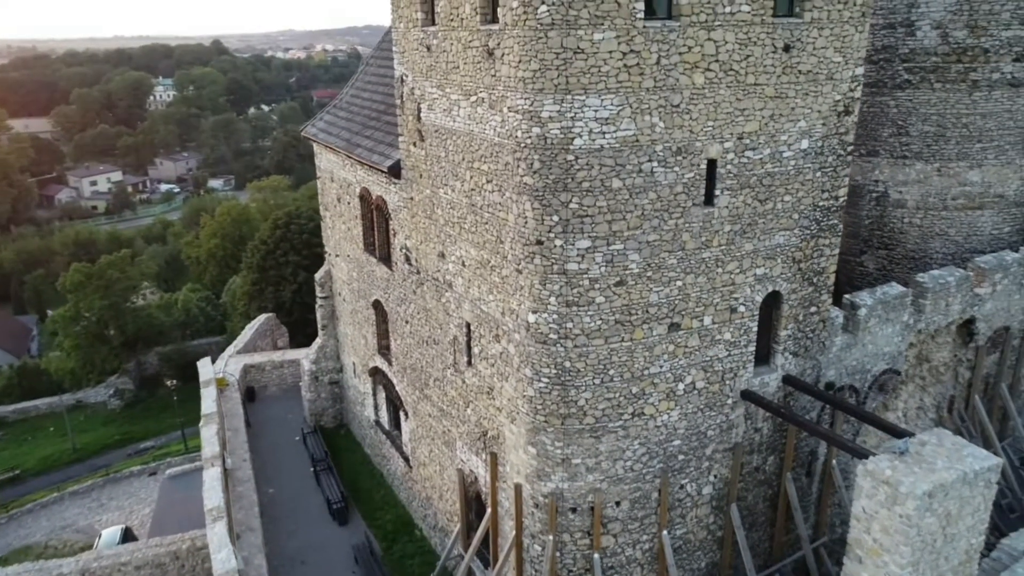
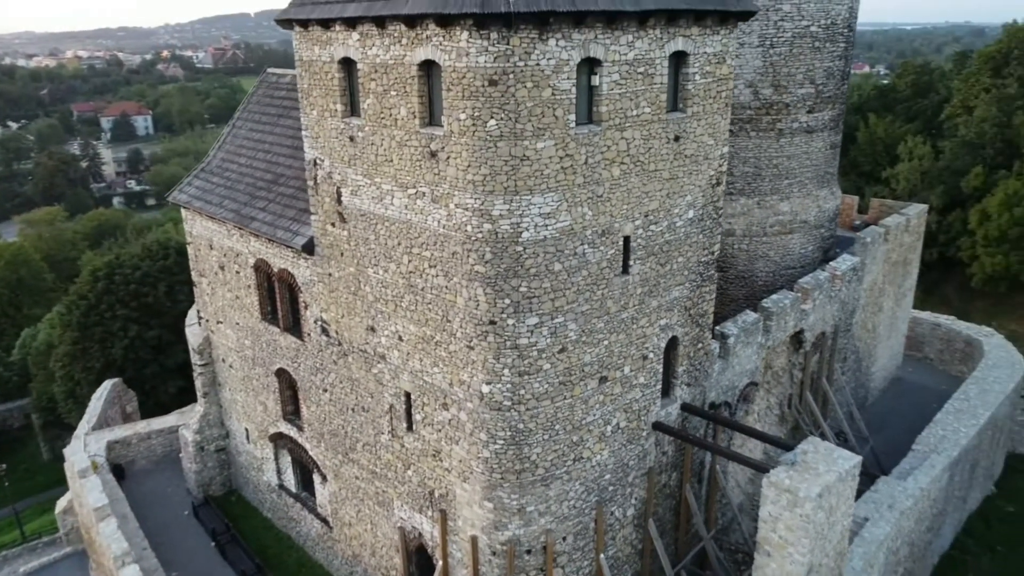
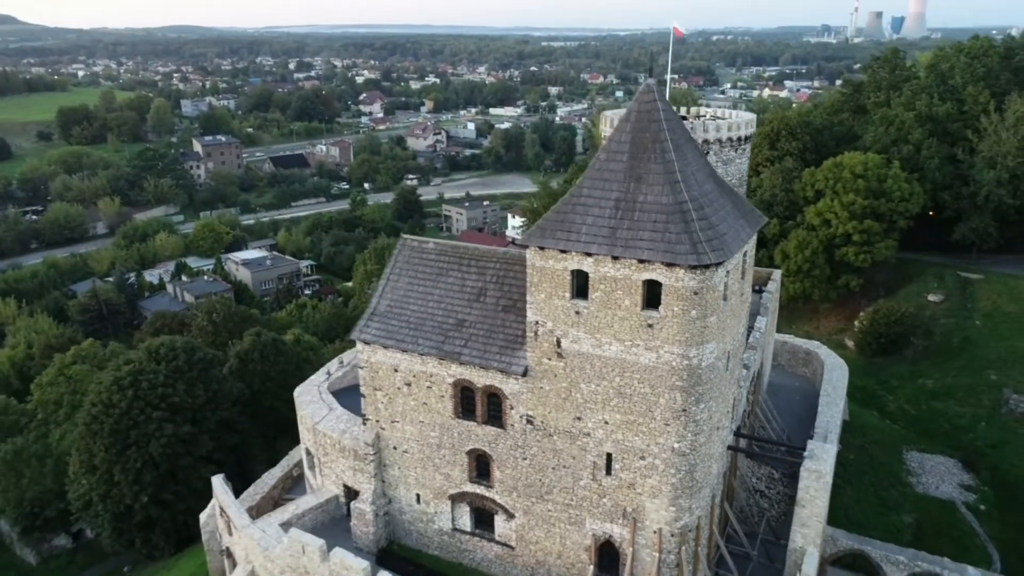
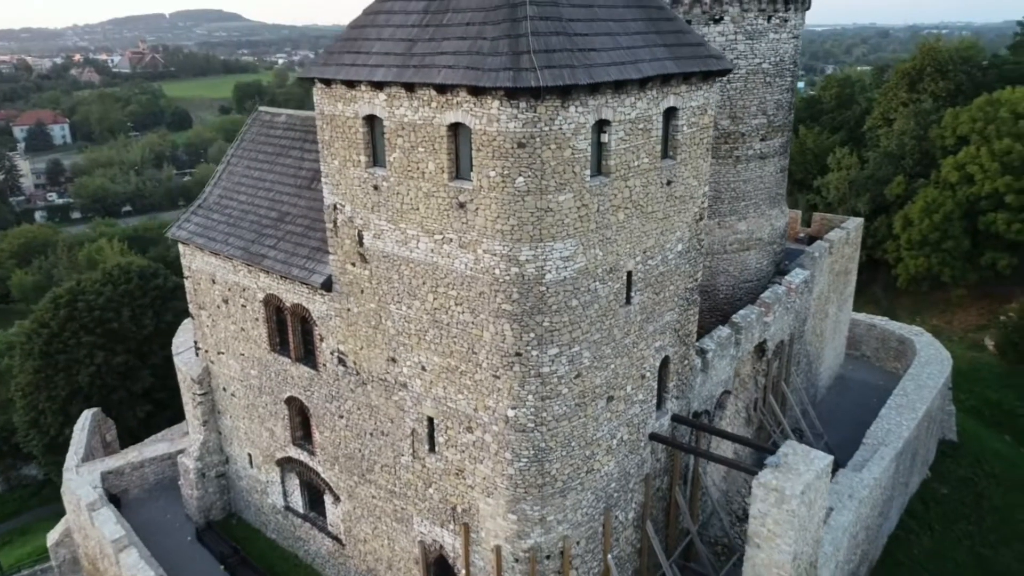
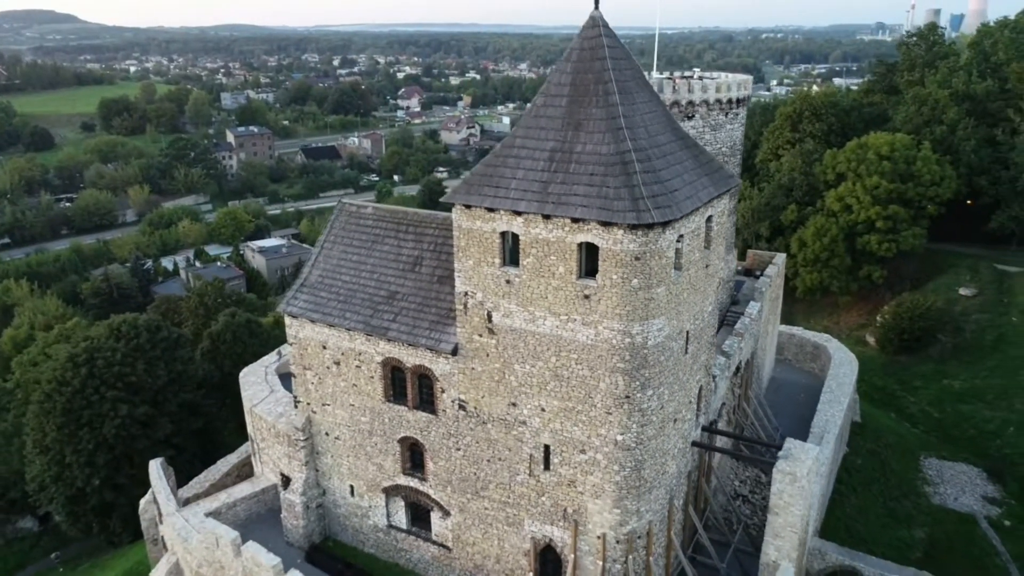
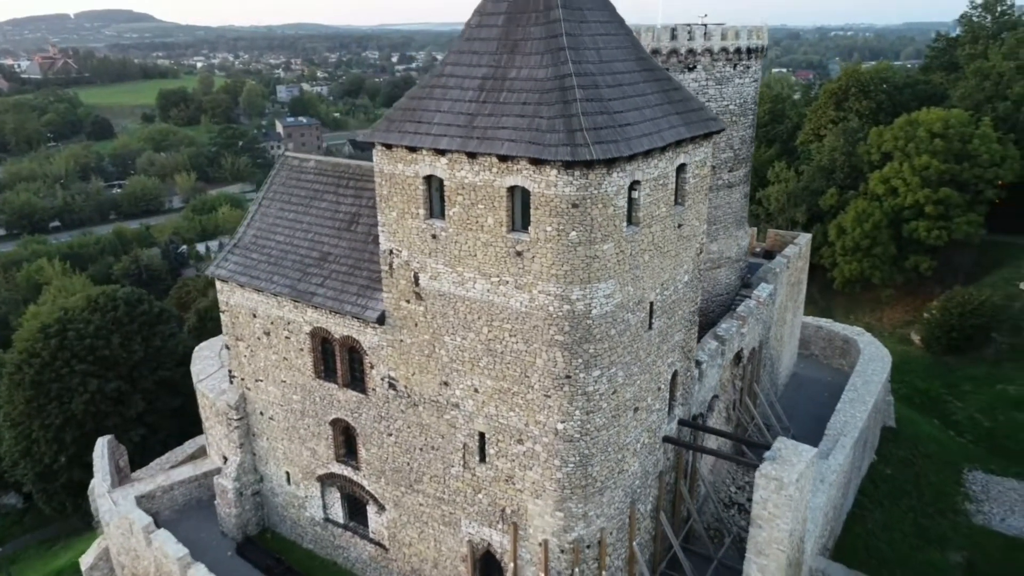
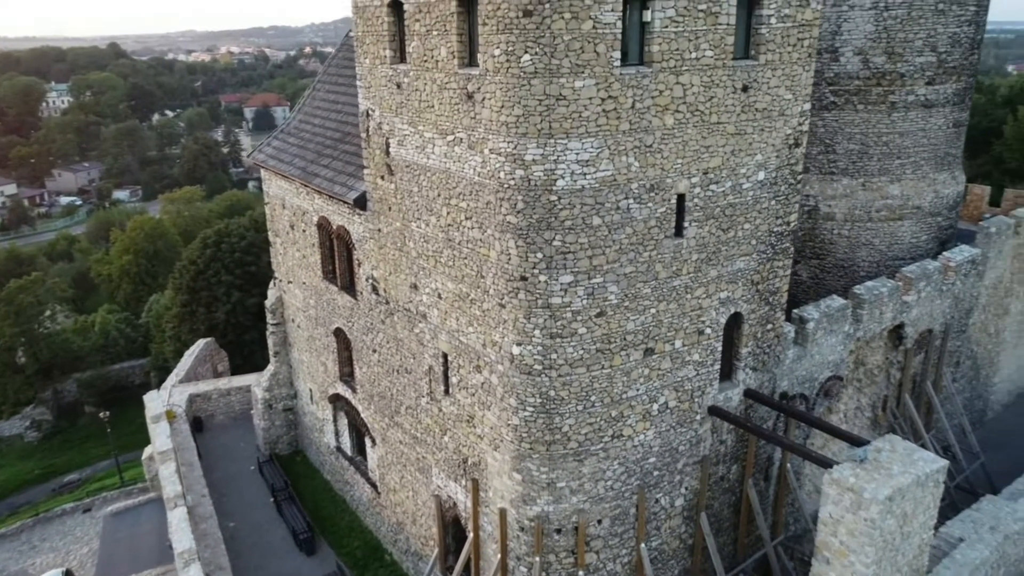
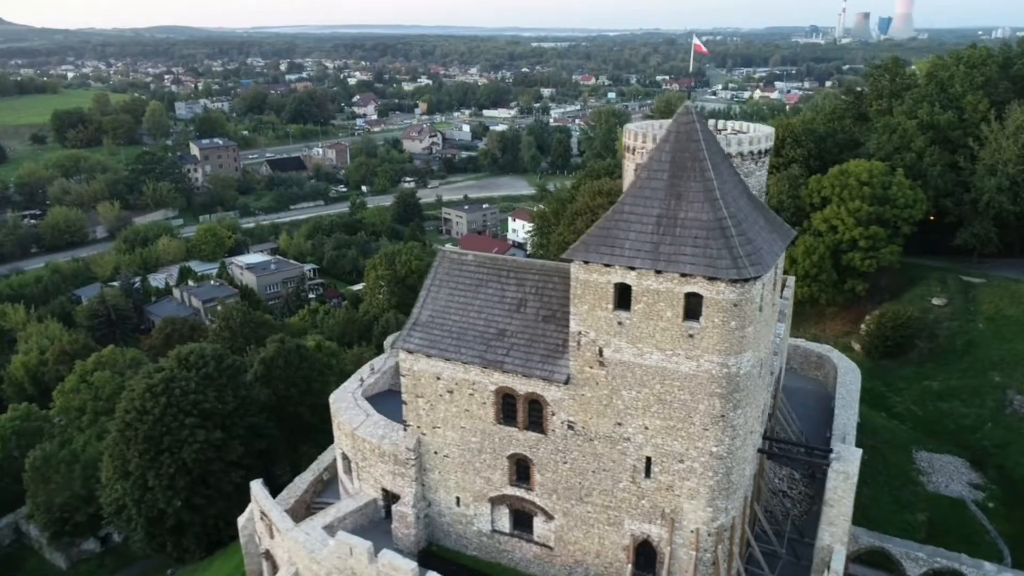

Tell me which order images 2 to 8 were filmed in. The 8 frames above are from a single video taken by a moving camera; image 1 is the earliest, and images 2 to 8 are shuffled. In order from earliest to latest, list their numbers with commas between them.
7, 2, 4, 6, 5, 3, 8
